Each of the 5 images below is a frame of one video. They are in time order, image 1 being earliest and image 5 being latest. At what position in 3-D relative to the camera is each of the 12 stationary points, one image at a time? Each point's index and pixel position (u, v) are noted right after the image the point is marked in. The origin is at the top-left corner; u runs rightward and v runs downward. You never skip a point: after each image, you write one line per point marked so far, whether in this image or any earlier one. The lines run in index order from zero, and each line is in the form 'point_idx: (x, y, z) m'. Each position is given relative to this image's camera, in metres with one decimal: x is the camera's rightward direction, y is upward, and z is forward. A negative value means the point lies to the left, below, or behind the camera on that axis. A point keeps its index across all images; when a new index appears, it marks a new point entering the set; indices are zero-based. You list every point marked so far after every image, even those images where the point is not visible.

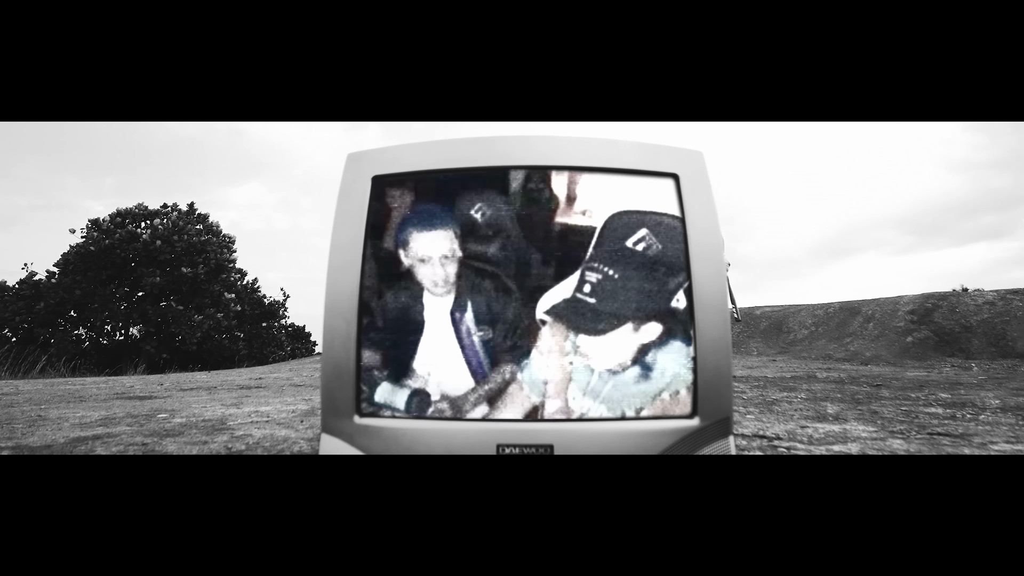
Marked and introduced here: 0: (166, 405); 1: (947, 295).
0: (-2.4, -0.8, +3.5) m
1: (+6.5, -0.1, +7.7) m
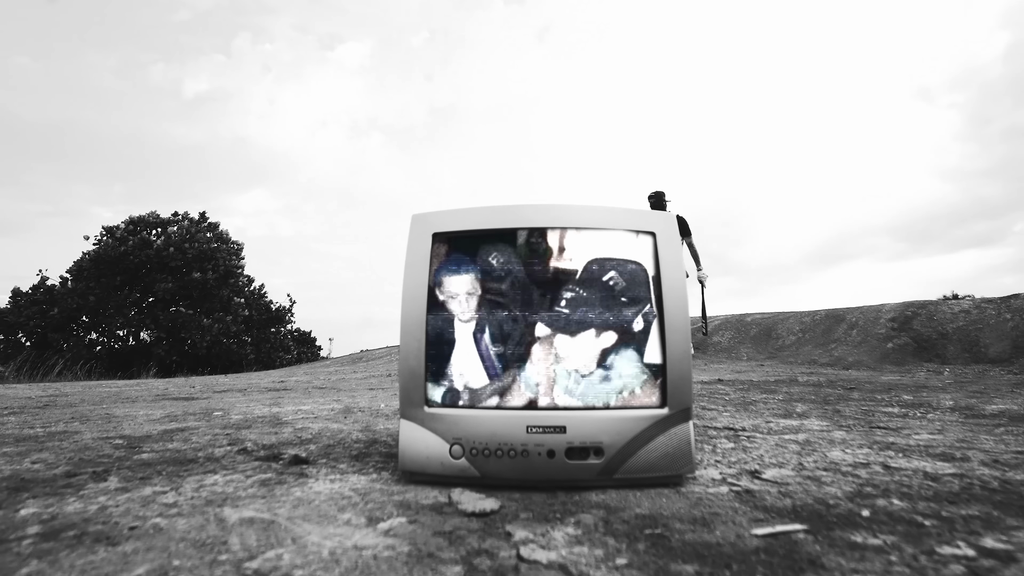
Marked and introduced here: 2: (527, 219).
0: (-2.3, -0.9, +4.0) m
1: (+6.6, -0.2, +8.1) m
2: (0.0, +0.2, +1.6) m
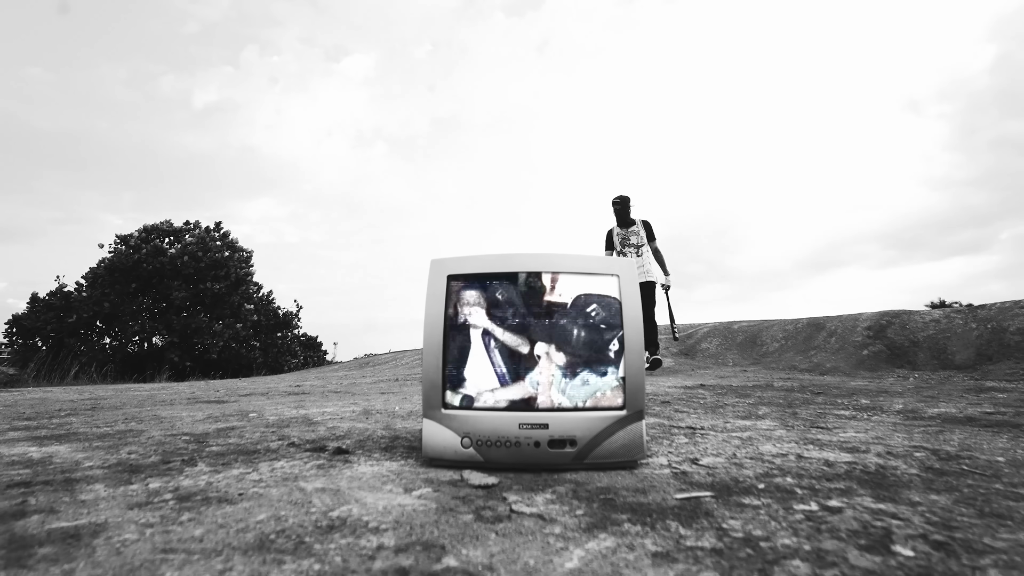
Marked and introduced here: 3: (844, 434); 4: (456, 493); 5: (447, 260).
0: (-2.3, -1.0, +4.4) m
1: (+6.6, -0.4, +8.6) m
2: (0.0, +0.1, +2.1) m
3: (+1.8, -0.8, +2.8) m
4: (-0.2, -0.7, +1.7) m
5: (-0.3, +0.1, +2.2) m
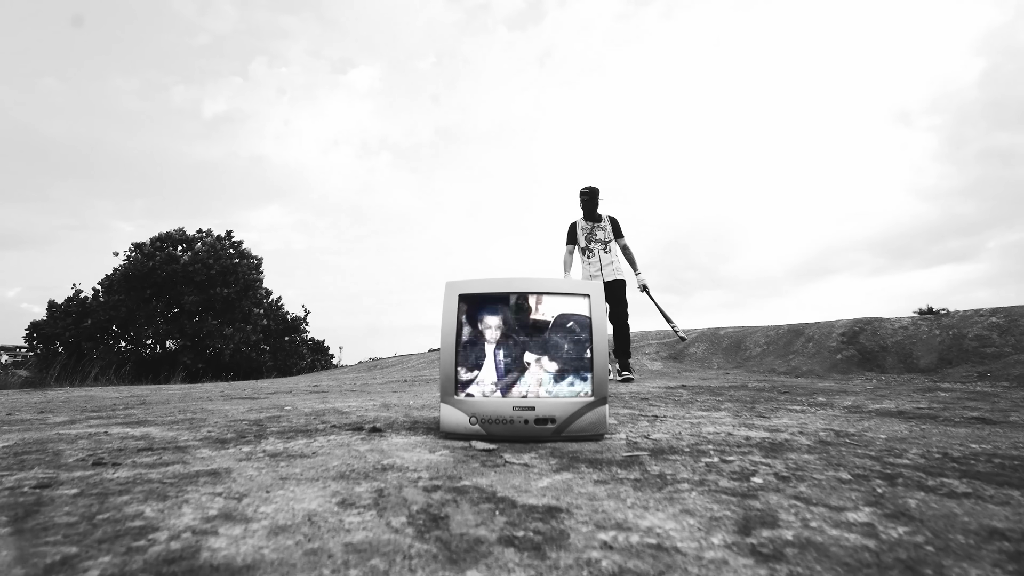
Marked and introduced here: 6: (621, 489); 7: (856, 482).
0: (-2.3, -1.1, +5.1) m
1: (+6.6, -0.6, +9.3) m
2: (0.0, 0.0, +2.7) m
3: (+1.8, -0.9, +3.5) m
4: (-0.2, -0.7, +2.3) m
5: (-0.3, 0.0, +2.8) m
6: (+0.4, -0.7, +1.7) m
7: (+1.2, -0.7, +1.8) m
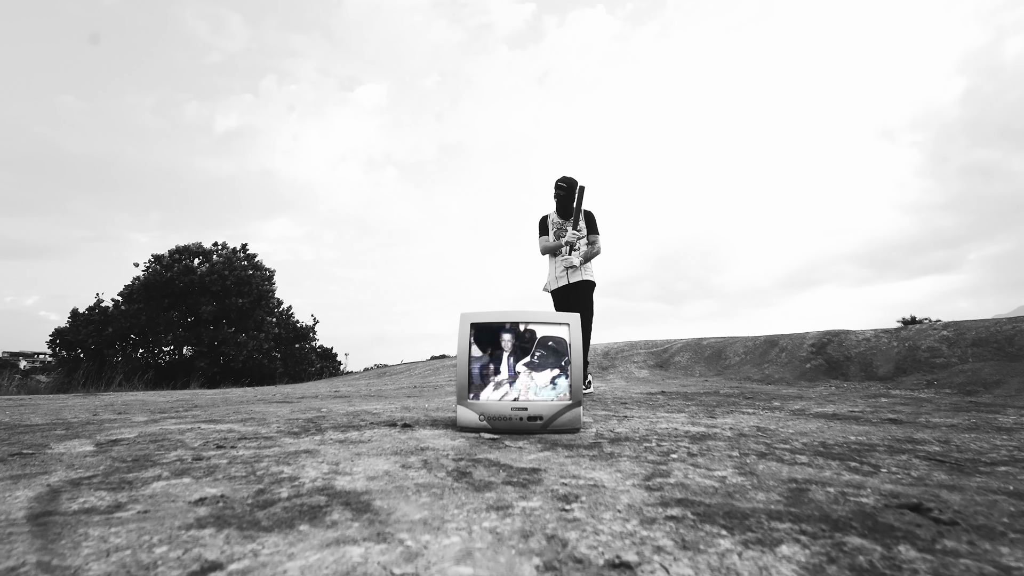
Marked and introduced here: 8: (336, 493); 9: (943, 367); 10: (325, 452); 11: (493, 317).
0: (-2.3, -1.4, +6.0) m
1: (+6.6, -0.9, +10.2) m
2: (0.0, -0.2, +3.7) m
3: (+1.8, -1.1, +4.4) m
4: (-0.2, -1.0, +3.2) m
5: (-0.3, -0.2, +3.7) m
6: (+0.4, -0.9, +2.6) m
7: (+1.2, -0.9, +2.7) m
8: (-0.7, -0.8, +2.0) m
9: (+6.8, -1.3, +8.1) m
10: (-1.0, -0.9, +2.8) m
11: (-0.1, -0.2, +3.7) m
